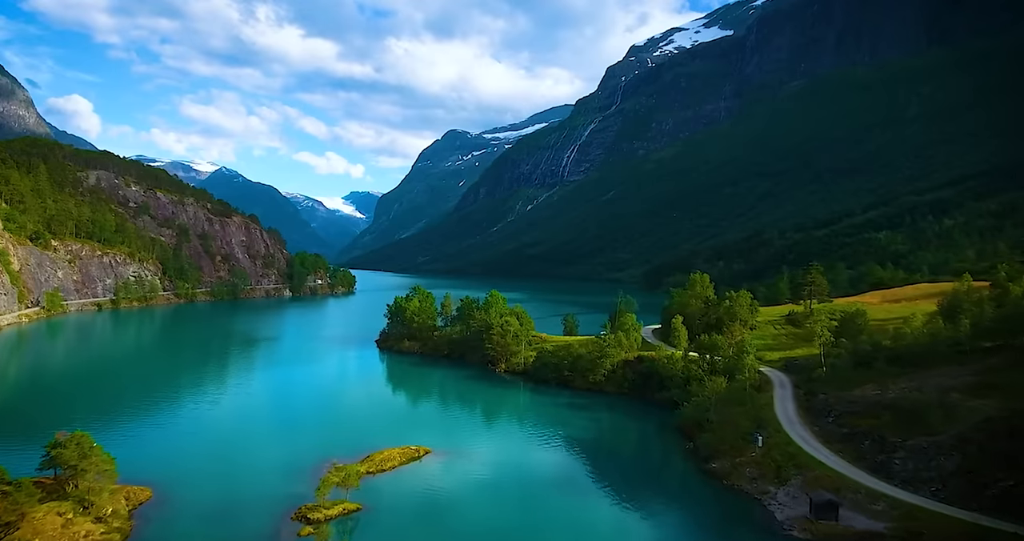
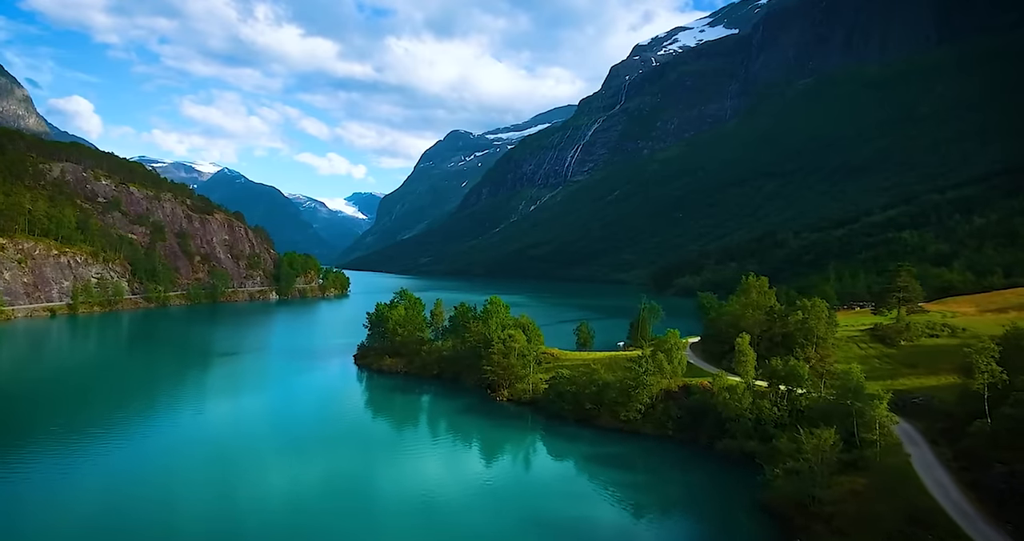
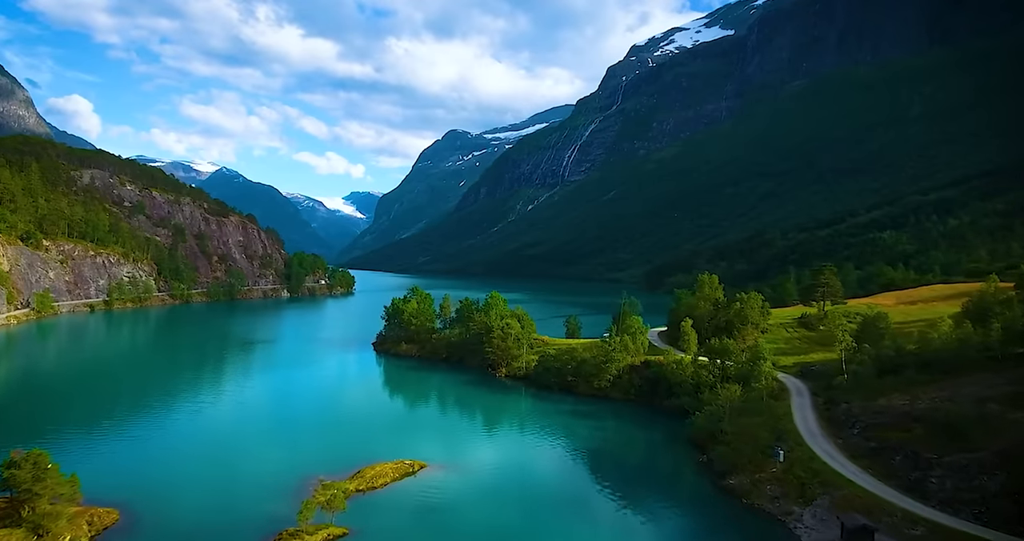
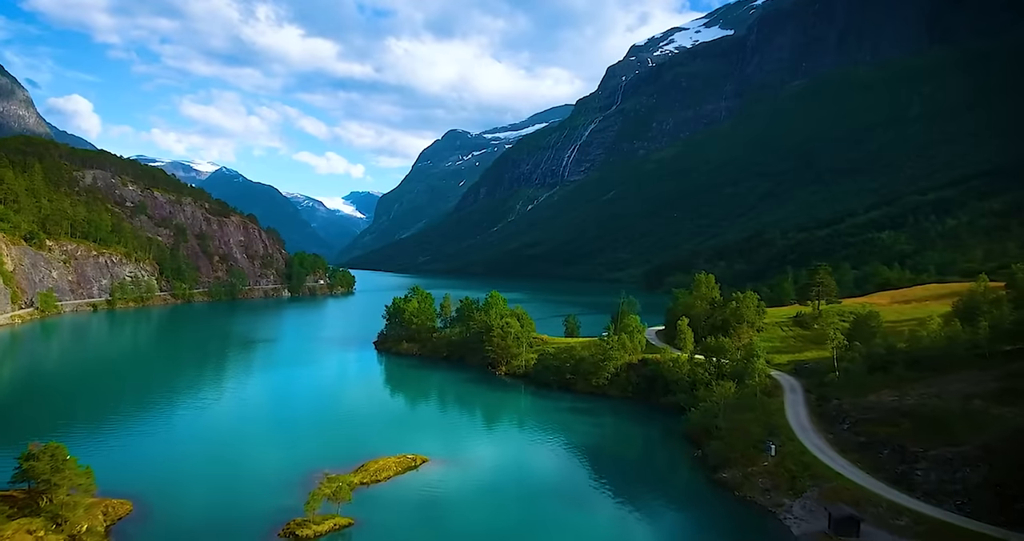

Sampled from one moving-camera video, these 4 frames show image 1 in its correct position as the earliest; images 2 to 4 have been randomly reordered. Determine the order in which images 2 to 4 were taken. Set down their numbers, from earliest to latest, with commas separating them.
4, 3, 2
